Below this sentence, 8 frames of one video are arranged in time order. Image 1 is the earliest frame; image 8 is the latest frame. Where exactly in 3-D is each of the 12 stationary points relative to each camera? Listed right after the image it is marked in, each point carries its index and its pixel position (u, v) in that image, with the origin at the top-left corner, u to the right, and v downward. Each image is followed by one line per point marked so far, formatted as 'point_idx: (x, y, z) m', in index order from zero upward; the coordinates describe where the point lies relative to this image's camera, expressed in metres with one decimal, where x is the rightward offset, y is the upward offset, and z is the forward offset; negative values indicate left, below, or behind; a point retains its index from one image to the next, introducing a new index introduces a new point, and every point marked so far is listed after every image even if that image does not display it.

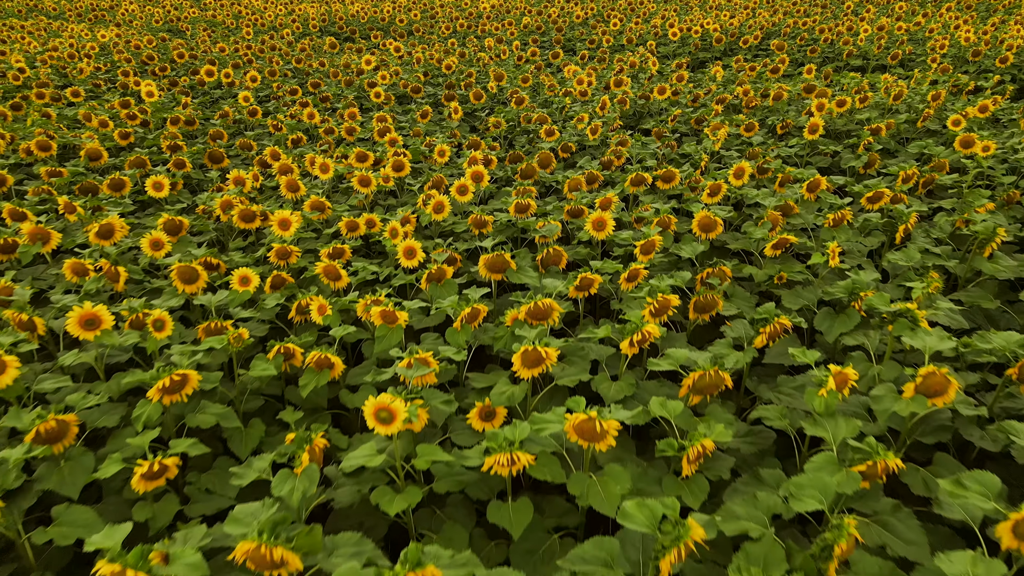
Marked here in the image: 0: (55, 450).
0: (-2.1, -0.8, +2.4) m
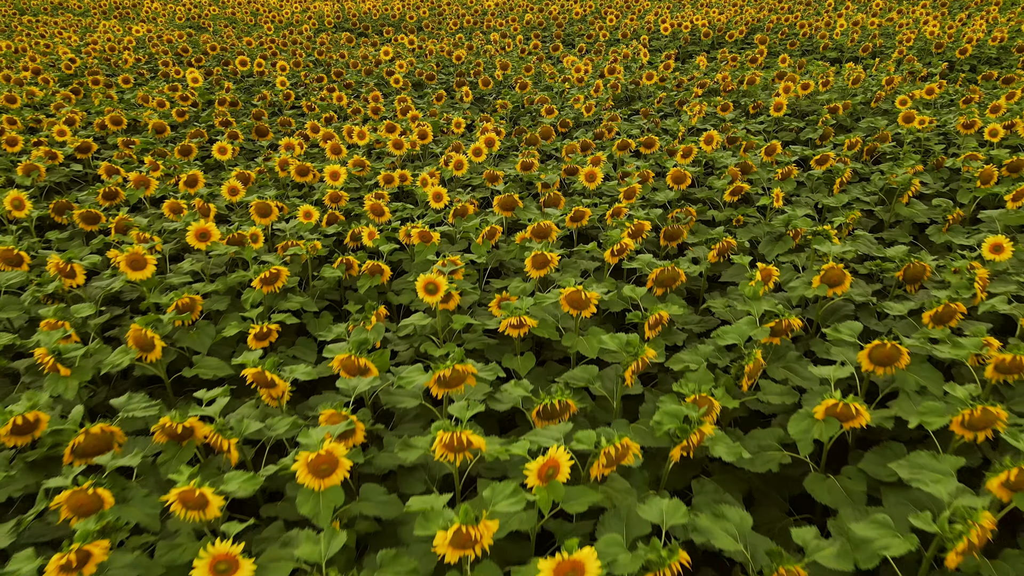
0: (-2.0, -0.2, +3.4) m
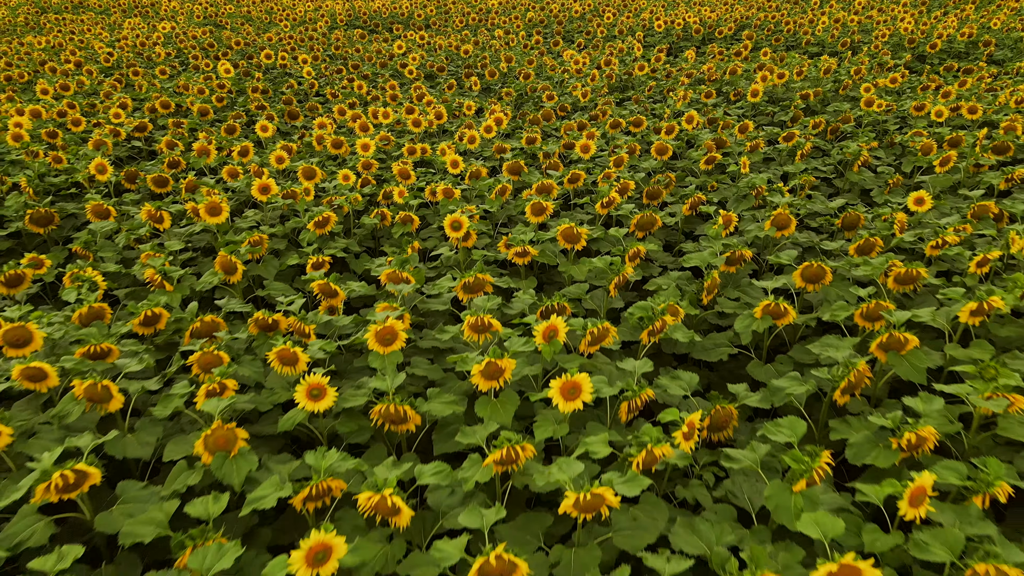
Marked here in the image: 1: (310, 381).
0: (-2.0, +0.3, +4.2) m
1: (-1.0, -0.5, +2.7) m
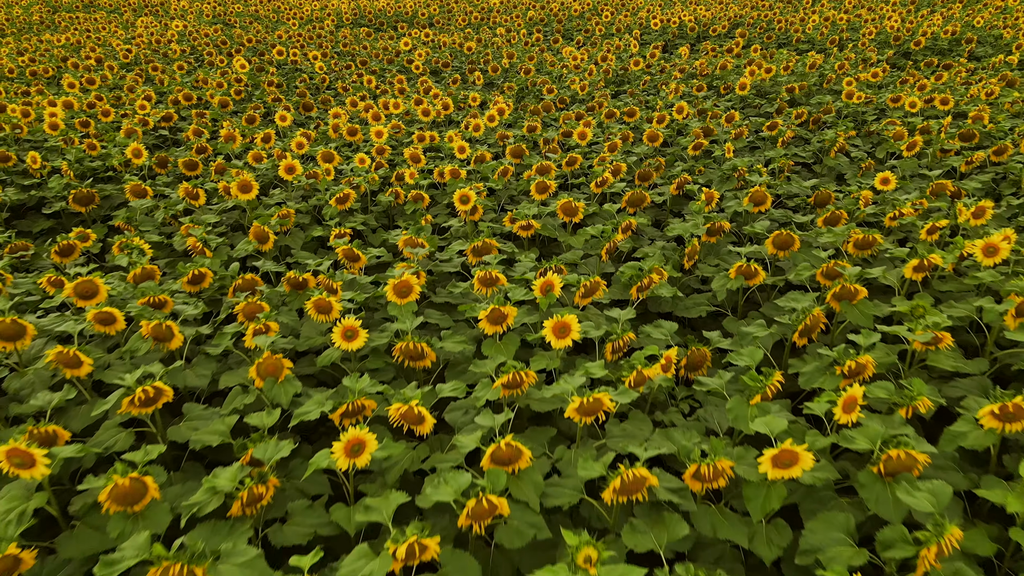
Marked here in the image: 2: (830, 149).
0: (-2.0, +0.5, +4.6) m
1: (-1.0, -0.2, +3.2) m
2: (+3.7, +1.6, +6.2) m
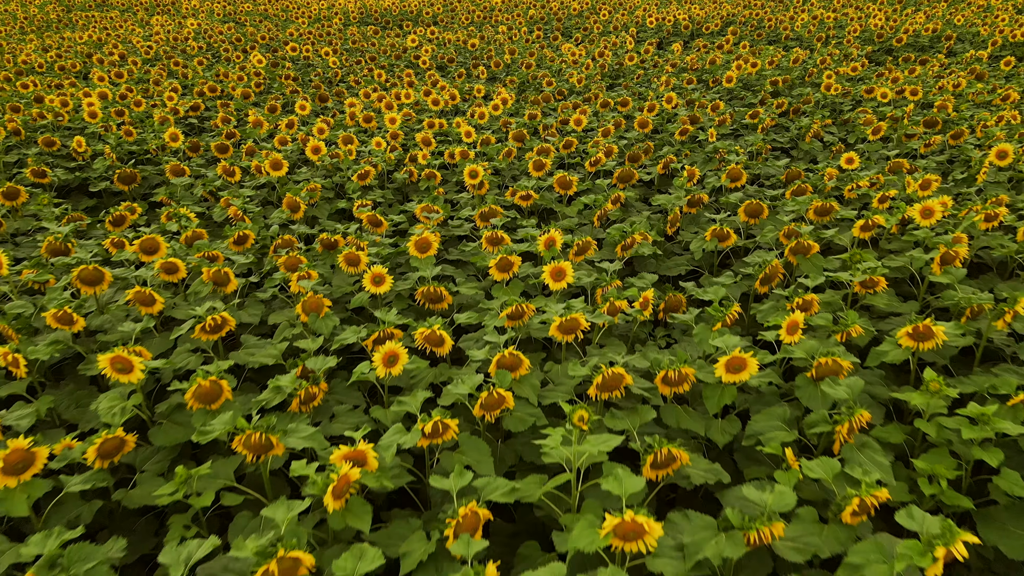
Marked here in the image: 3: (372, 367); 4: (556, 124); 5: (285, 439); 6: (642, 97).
0: (-1.9, +0.9, +5.2) m
1: (-1.0, +0.1, +3.8) m
2: (+3.7, +1.9, +6.7) m
3: (-0.8, -0.4, +3.0) m
4: (+0.6, +2.1, +6.9) m
5: (-1.1, -0.8, +2.7) m
6: (+2.0, +2.9, +8.1) m
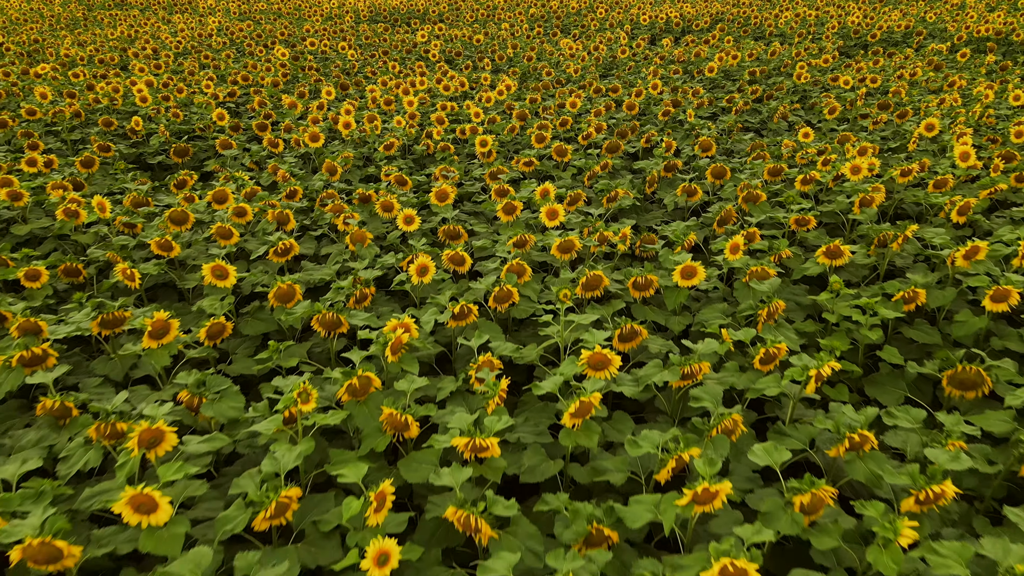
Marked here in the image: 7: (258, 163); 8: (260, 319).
0: (-1.9, +1.4, +6.1) m
1: (-0.9, +0.7, +4.7) m
2: (+3.7, +2.5, +7.7) m
3: (-0.8, +0.1, +3.9) m
4: (+0.6, +2.6, +7.8) m
5: (-1.1, -0.2, +3.6) m
6: (+2.0, +3.4, +9.1) m
7: (-3.0, +1.5, +6.4) m
8: (-1.8, -0.2, +3.9) m
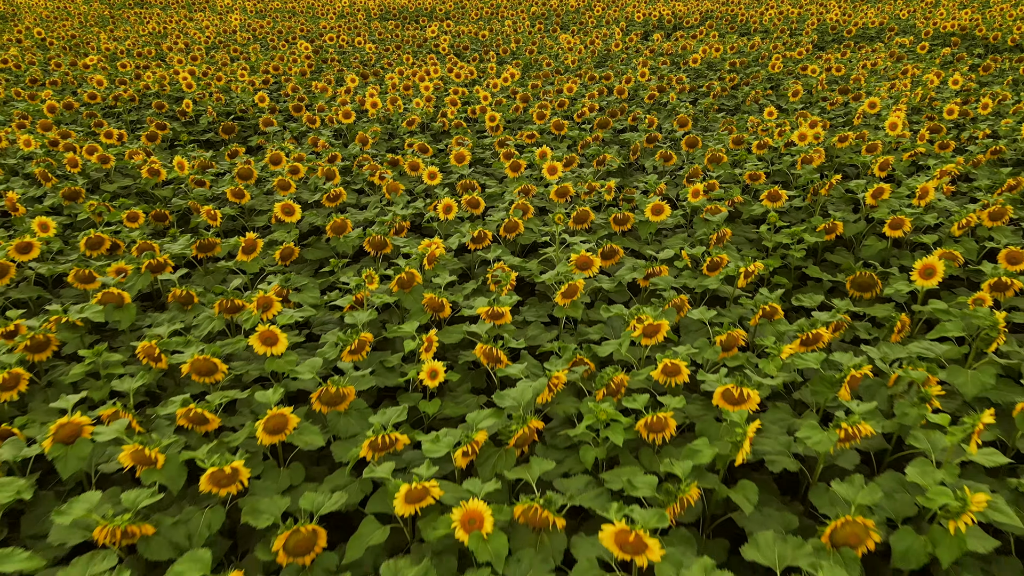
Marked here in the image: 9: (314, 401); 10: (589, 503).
0: (-1.8, +2.0, +7.2) m
1: (-0.9, +1.2, +5.7) m
2: (+3.8, +3.1, +8.7) m
3: (-0.7, +0.7, +5.0) m
4: (+0.7, +3.2, +8.9) m
5: (-1.0, +0.4, +4.6) m
6: (+2.1, +4.0, +10.1) m
7: (-3.0, +2.1, +7.5) m
8: (-1.8, +0.4, +4.9) m
9: (-1.1, -0.6, +3.1) m
10: (+0.3, -1.0, +2.4) m
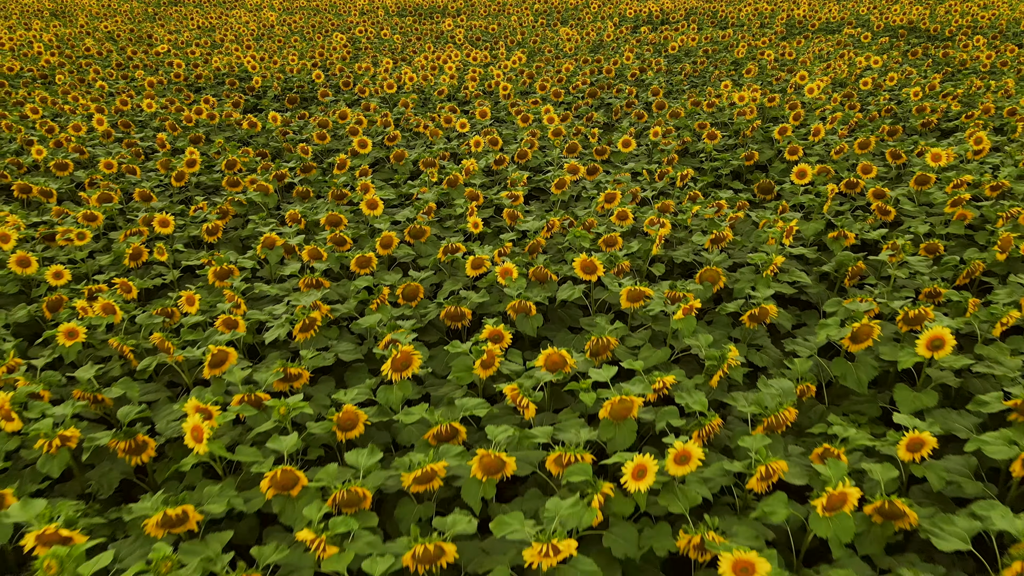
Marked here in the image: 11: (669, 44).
0: (-1.7, +3.1, +9.1) m
1: (-0.7, +2.4, +7.7) m
2: (+4.0, +4.2, +10.6) m
3: (-0.6, +1.8, +6.9) m
4: (+0.8, +4.4, +10.8) m
5: (-0.9, +1.5, +6.6) m
6: (+2.2, +5.1, +12.0) m
7: (-2.8, +3.2, +9.4) m
8: (-1.6, +1.5, +6.9) m
9: (-1.0, +0.5, +5.0) m
10: (+0.5, +0.1, +4.4) m
11: (+3.9, +6.0, +13.3) m
